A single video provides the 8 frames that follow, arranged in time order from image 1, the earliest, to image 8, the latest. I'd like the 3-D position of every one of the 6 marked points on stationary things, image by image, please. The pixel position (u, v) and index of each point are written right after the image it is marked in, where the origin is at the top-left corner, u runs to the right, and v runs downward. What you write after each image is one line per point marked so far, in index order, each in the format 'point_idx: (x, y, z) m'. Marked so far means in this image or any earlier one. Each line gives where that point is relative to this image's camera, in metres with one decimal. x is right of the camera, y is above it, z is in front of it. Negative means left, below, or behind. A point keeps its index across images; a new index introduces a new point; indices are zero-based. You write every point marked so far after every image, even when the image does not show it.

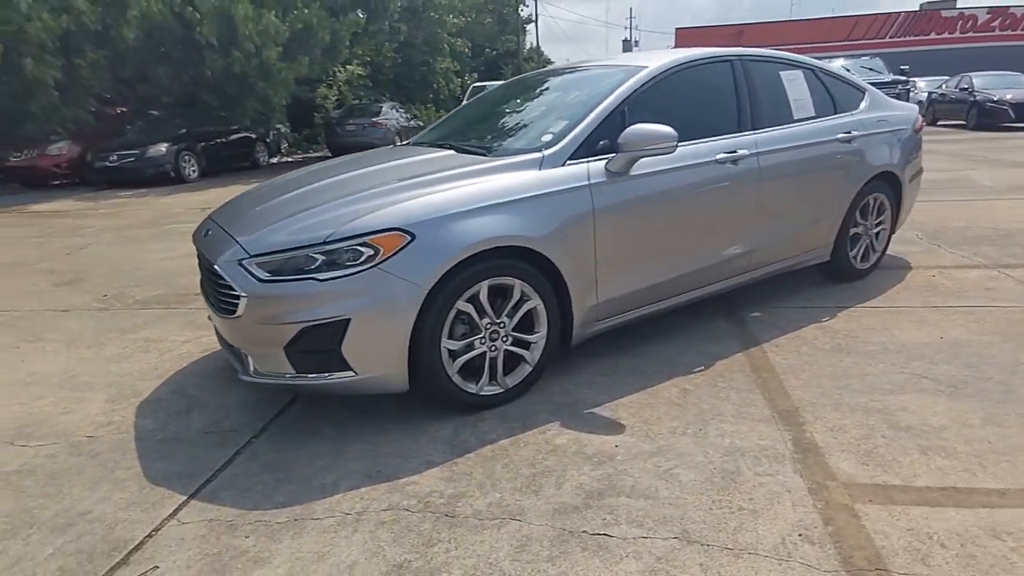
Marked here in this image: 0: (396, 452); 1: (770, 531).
0: (-0.5, -0.7, +2.9) m
1: (+0.9, -0.9, +2.3) m
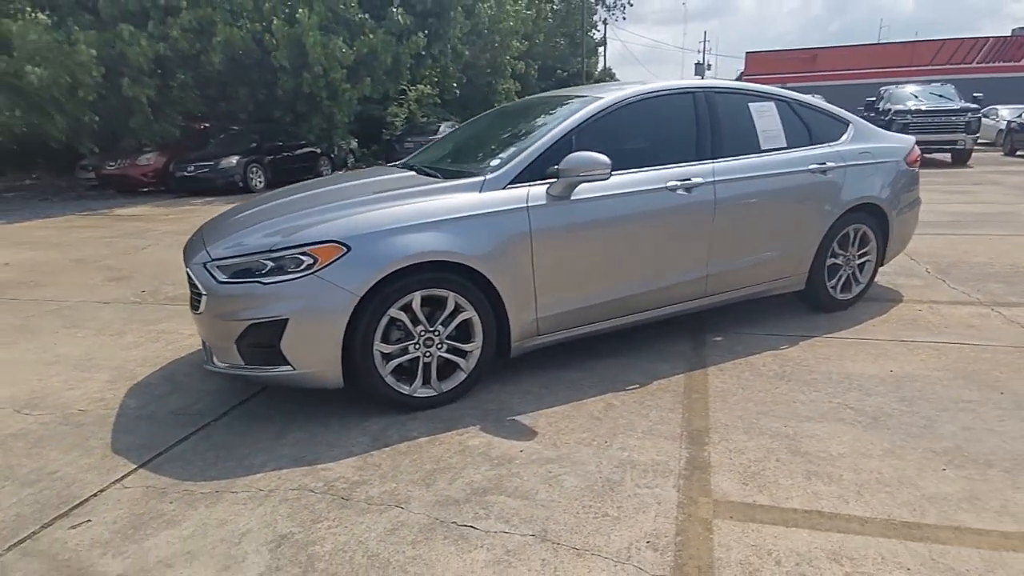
0: (-1.0, -0.8, +3.3) m
1: (+0.4, -1.0, +2.5) m
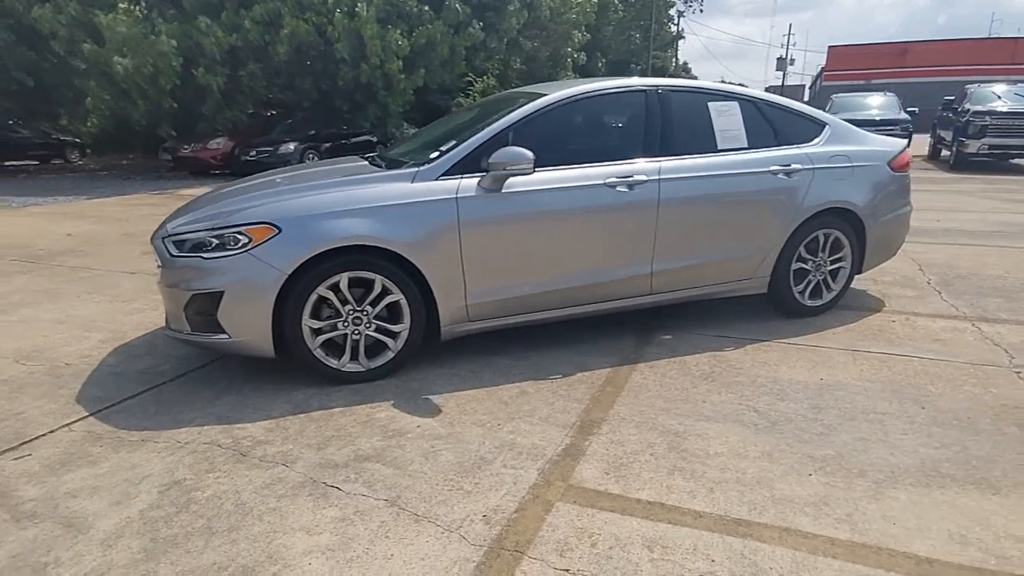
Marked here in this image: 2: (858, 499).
0: (-1.5, -0.6, +3.6) m
1: (-0.2, -0.9, +2.6) m
2: (+1.4, -0.9, +2.6) m
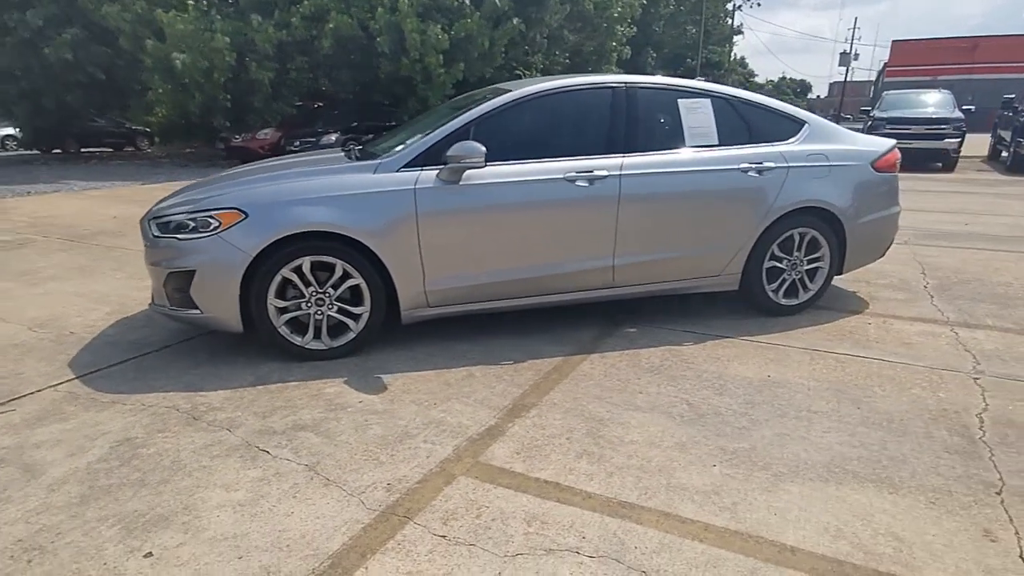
0: (-1.8, -0.5, +3.9) m
1: (-0.6, -0.8, +2.8) m
2: (+1.0, -0.8, +2.7) m
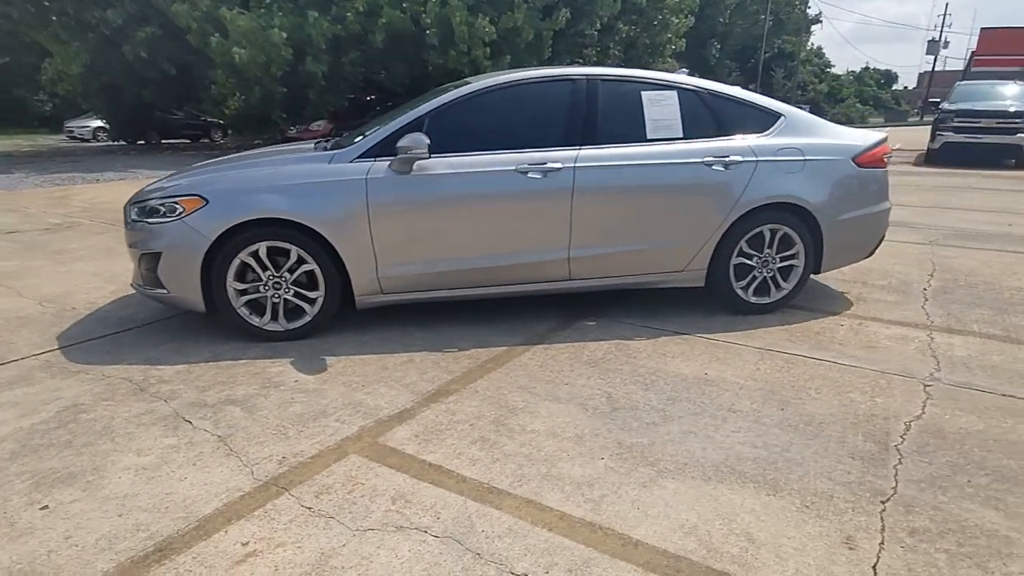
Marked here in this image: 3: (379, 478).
0: (-2.1, -0.4, +4.1) m
1: (-1.1, -0.8, +3.0) m
2: (+0.5, -0.8, +2.7) m
3: (-0.6, -0.8, +2.7) m
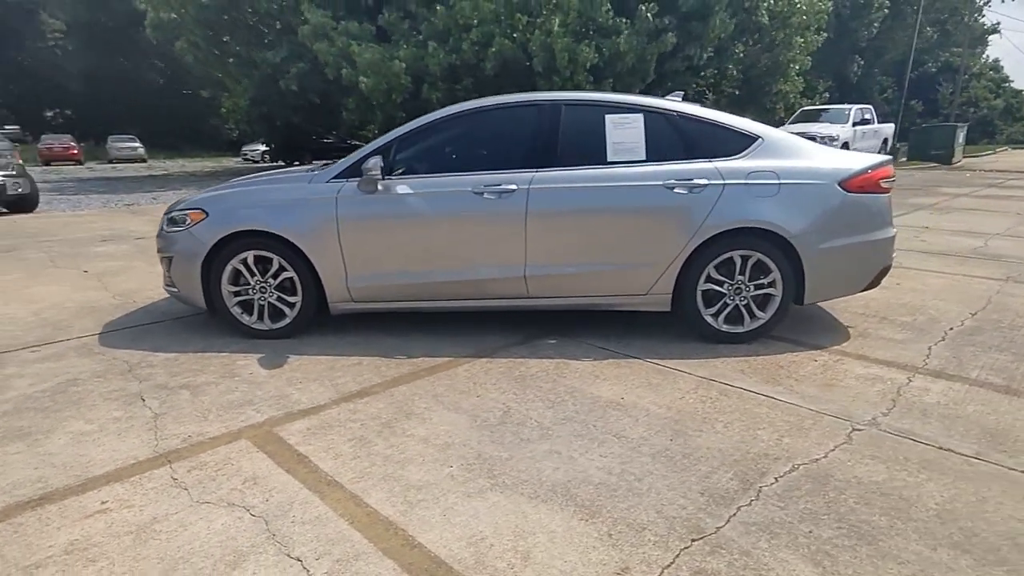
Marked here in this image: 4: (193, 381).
0: (-2.5, -0.4, +4.8) m
1: (-1.7, -0.7, +3.4) m
2: (-0.3, -0.9, +2.7) m
3: (-1.3, -0.8, +3.0) m
4: (-2.0, -0.6, +4.0) m
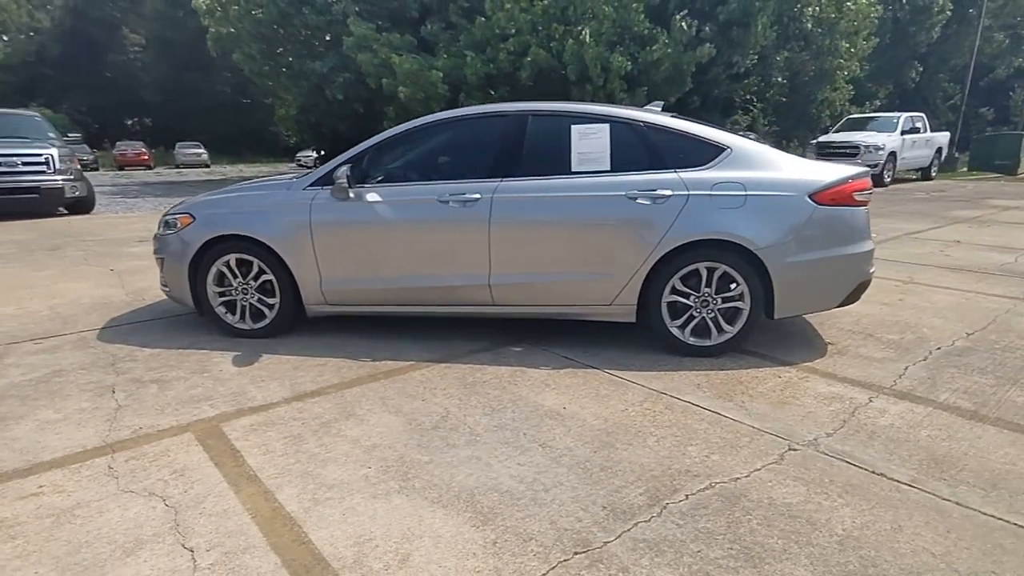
0: (-2.7, -0.4, +5.0) m
1: (-2.1, -0.7, +3.6) m
2: (-0.7, -0.9, +2.8) m
3: (-1.6, -0.8, +3.2) m
4: (-2.3, -0.6, +4.2) m
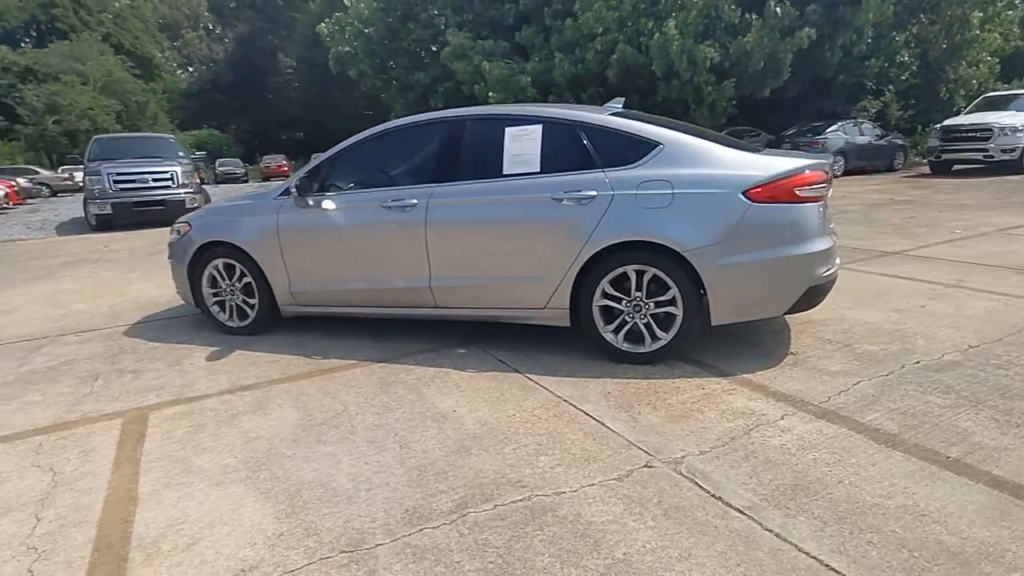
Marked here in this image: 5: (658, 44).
0: (-2.9, -0.4, +5.6) m
1: (-2.6, -0.8, +4.1) m
2: (-1.4, -0.9, +3.0) m
3: (-2.3, -0.8, +3.6) m
4: (-2.7, -0.6, +4.7) m
5: (+3.8, +6.2, +16.2) m
